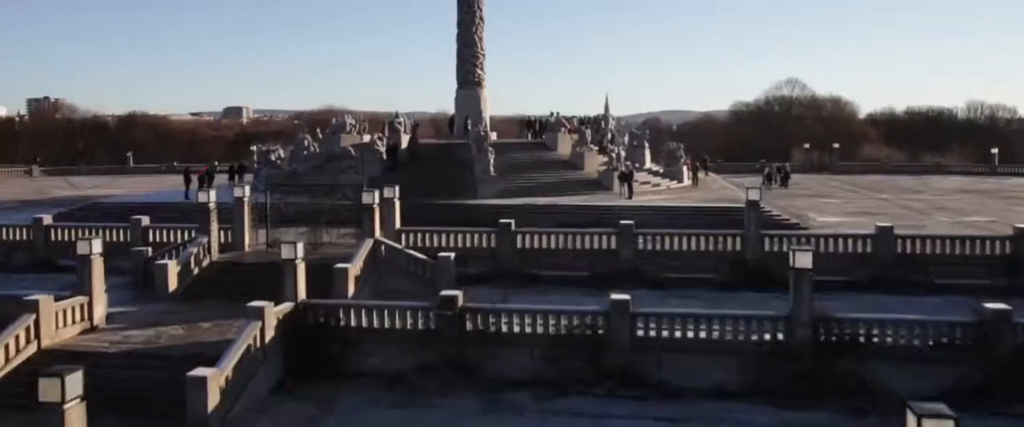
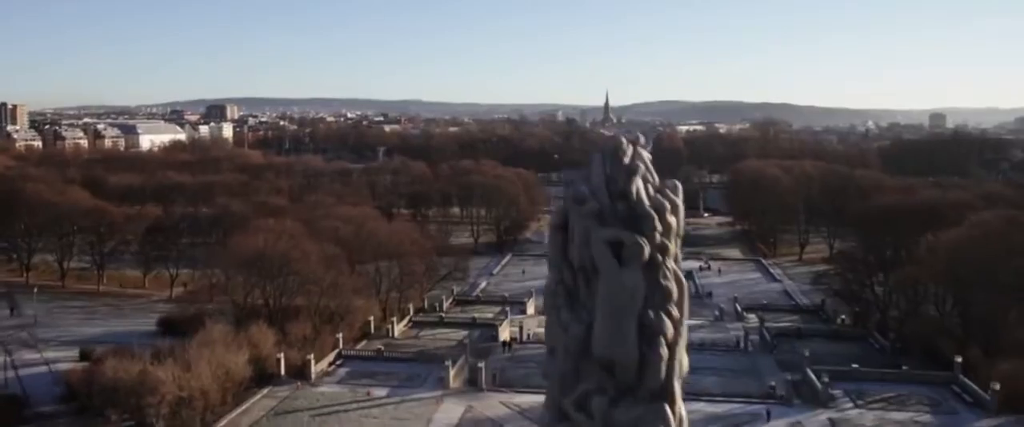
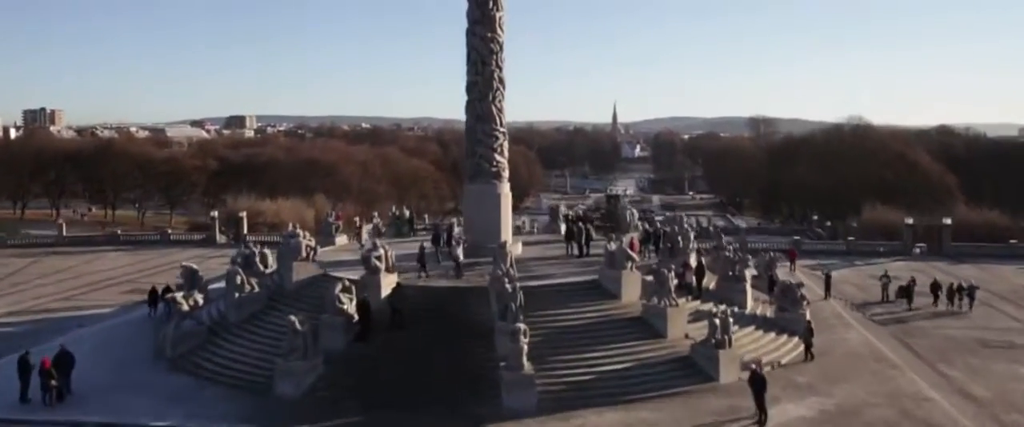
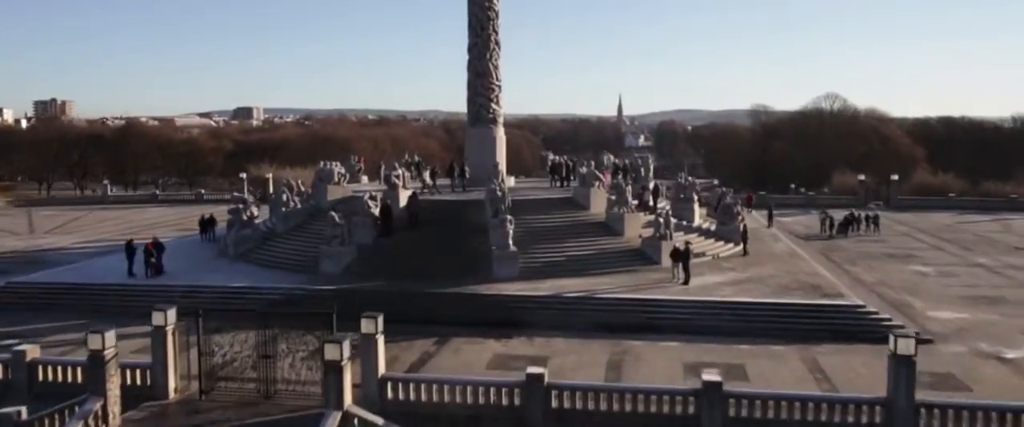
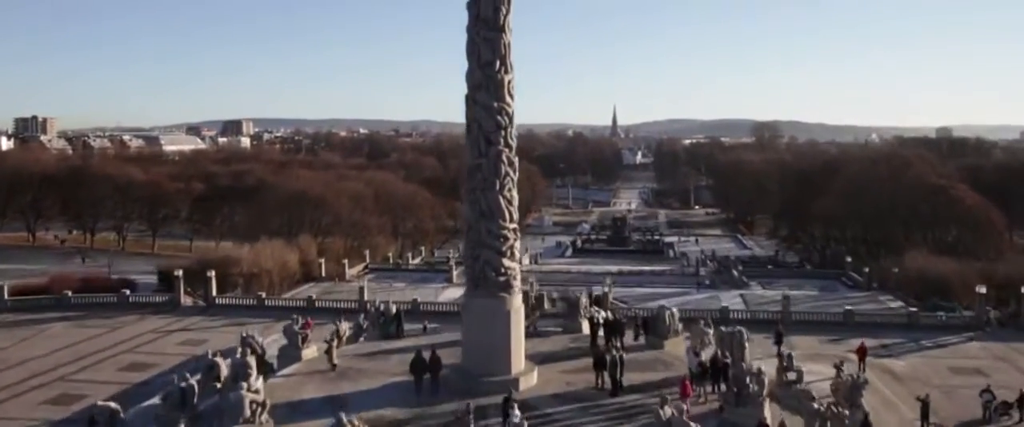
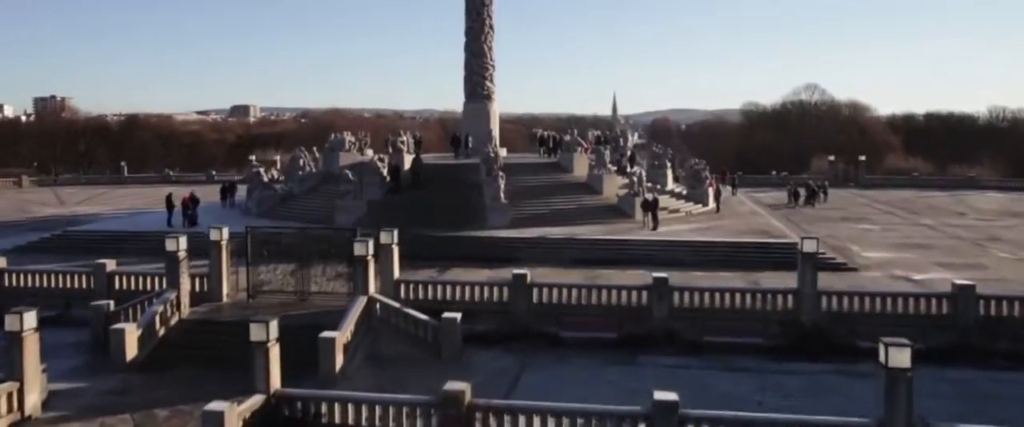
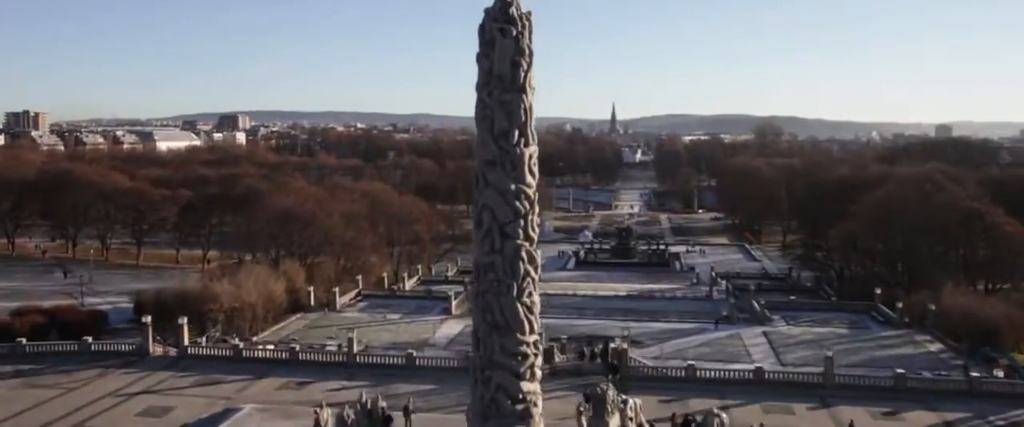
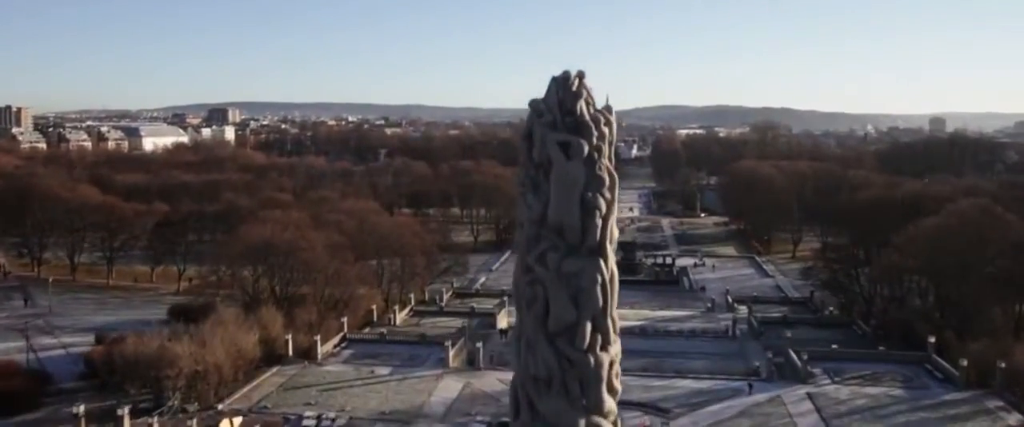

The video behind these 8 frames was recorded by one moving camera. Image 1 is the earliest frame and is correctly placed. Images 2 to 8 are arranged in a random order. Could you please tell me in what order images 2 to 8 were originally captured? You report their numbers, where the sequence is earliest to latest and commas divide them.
6, 4, 3, 5, 7, 8, 2
